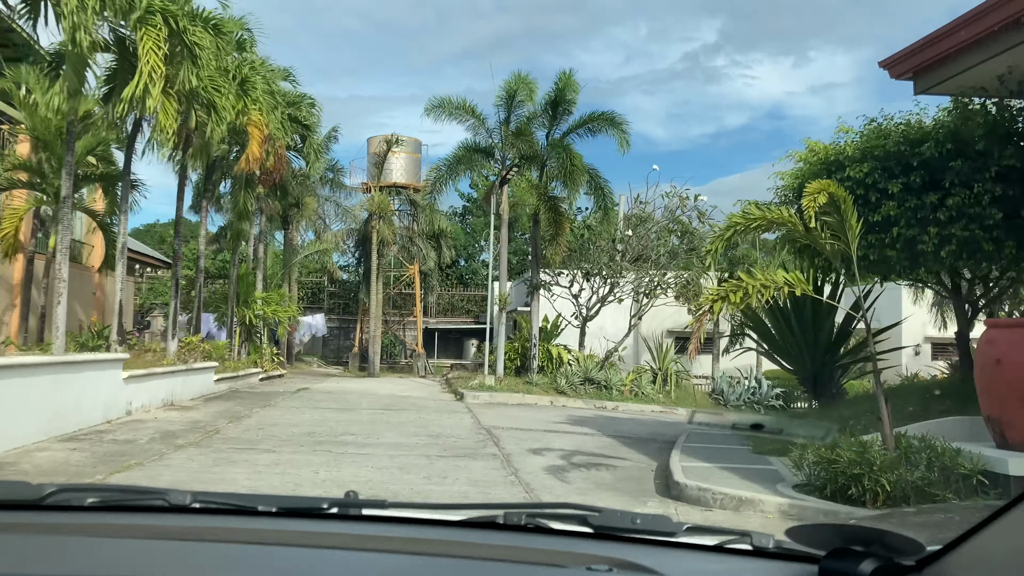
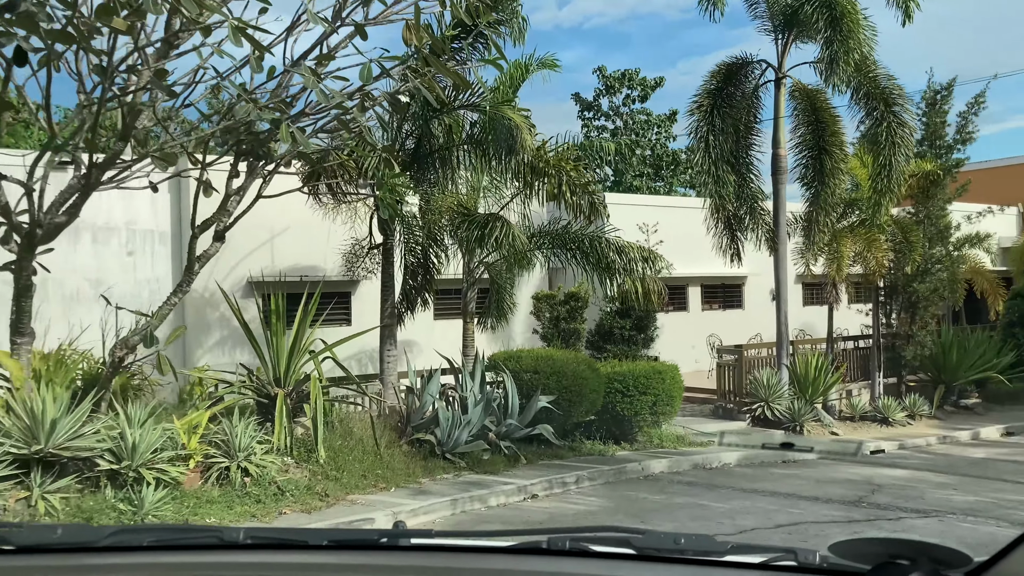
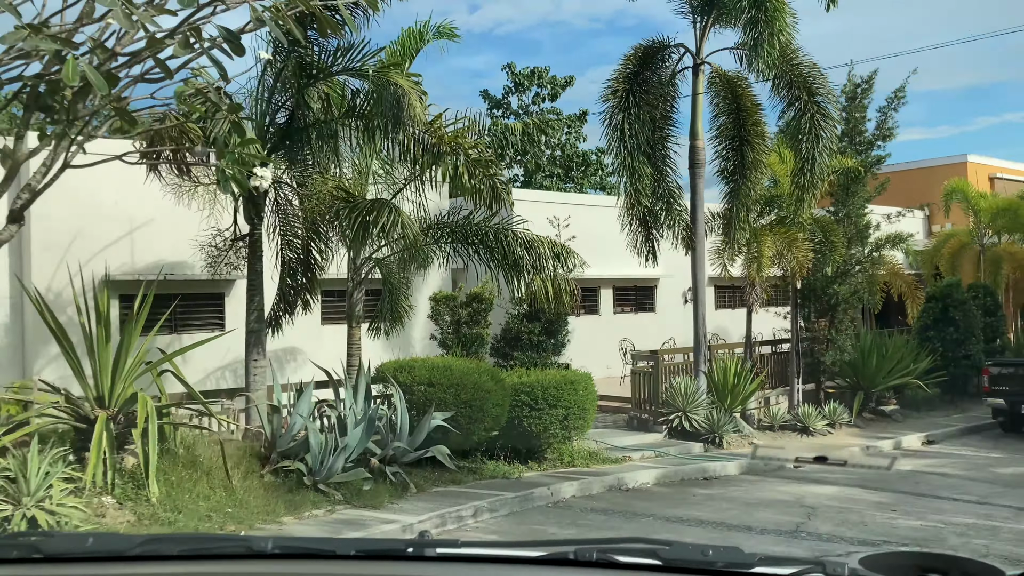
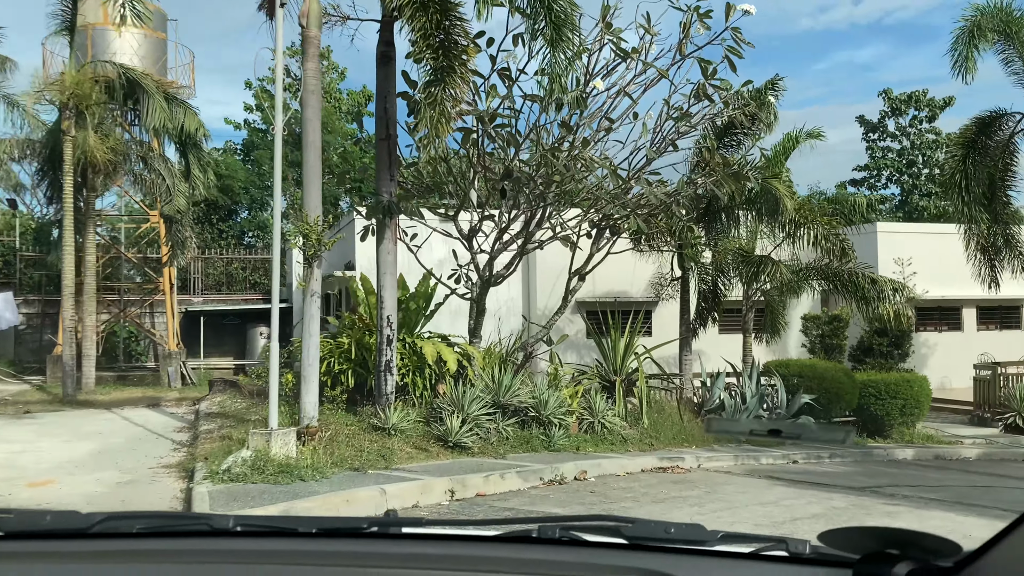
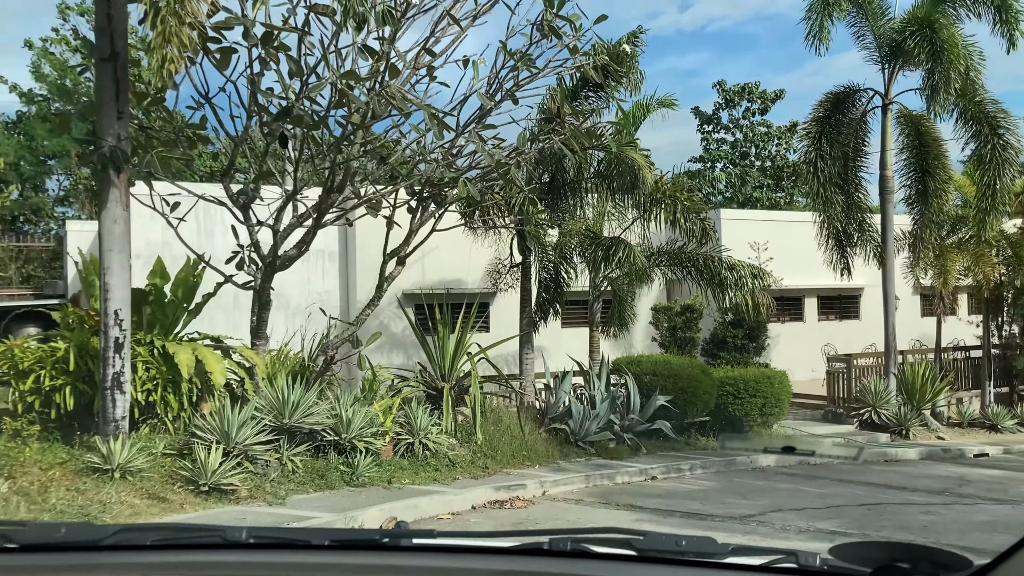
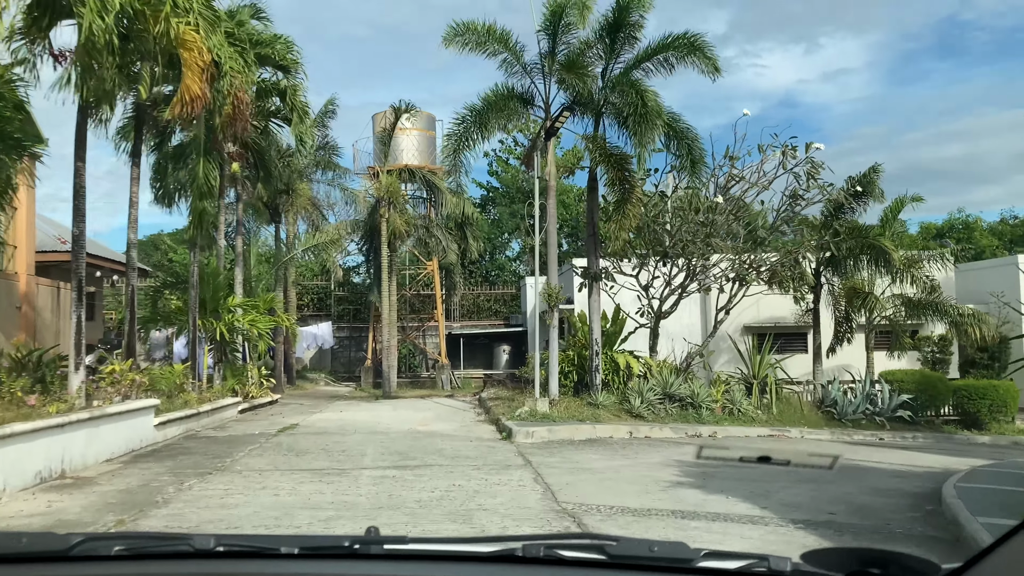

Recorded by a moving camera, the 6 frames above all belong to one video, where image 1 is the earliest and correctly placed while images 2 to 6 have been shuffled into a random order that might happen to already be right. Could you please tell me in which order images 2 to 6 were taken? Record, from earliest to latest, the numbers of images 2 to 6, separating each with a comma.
6, 4, 5, 2, 3
